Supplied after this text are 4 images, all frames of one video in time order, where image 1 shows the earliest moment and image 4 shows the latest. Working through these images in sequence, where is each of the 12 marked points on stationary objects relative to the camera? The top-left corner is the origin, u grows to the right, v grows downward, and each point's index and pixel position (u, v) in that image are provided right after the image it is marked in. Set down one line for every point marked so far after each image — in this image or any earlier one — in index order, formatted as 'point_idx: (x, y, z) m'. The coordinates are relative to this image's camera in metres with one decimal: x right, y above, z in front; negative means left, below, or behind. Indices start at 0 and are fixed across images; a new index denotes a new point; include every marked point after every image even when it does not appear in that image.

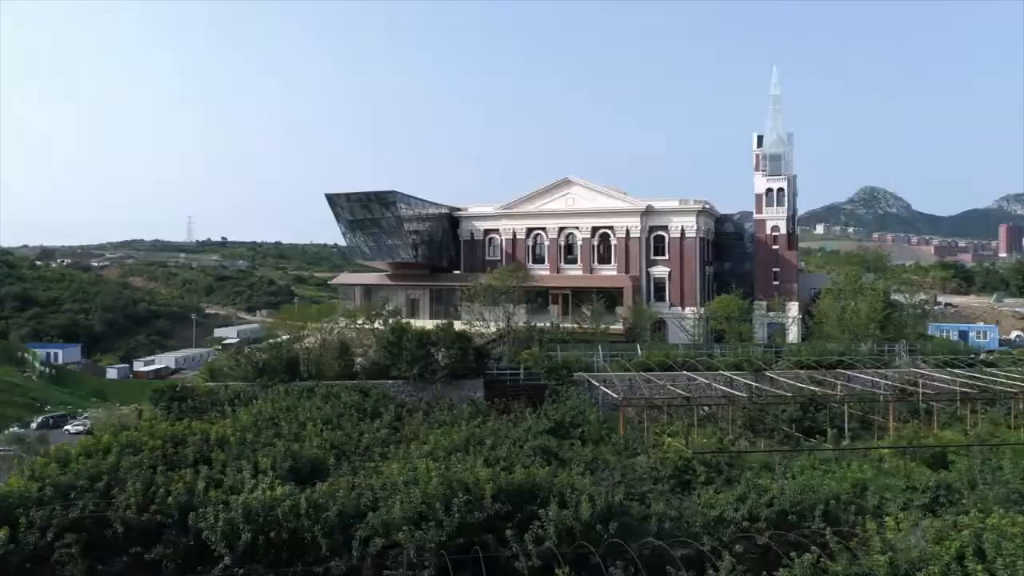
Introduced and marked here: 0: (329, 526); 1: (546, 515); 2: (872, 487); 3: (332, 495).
0: (-2.8, -3.7, +12.4) m
1: (+0.6, -3.7, +13.3) m
2: (+7.5, -4.2, +16.9) m
3: (-3.0, -3.4, +13.1) m
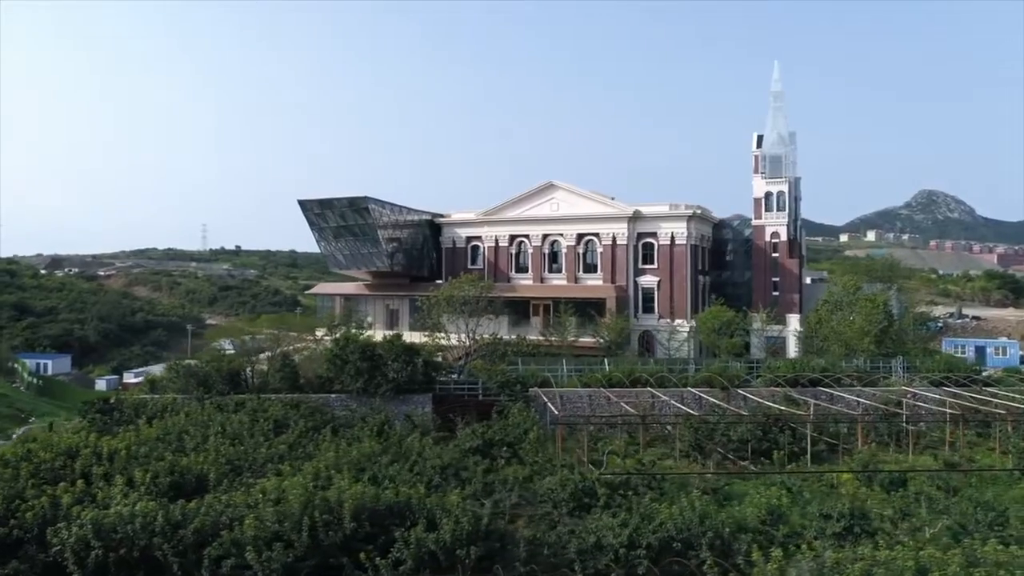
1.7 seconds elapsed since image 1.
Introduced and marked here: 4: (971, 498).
0: (-5.1, -4.0, +12.5) m
1: (-1.7, -4.1, +13.1) m
2: (+5.5, -4.5, +16.1) m
3: (-5.2, -3.7, +13.2) m
4: (+10.1, -4.5, +17.6) m
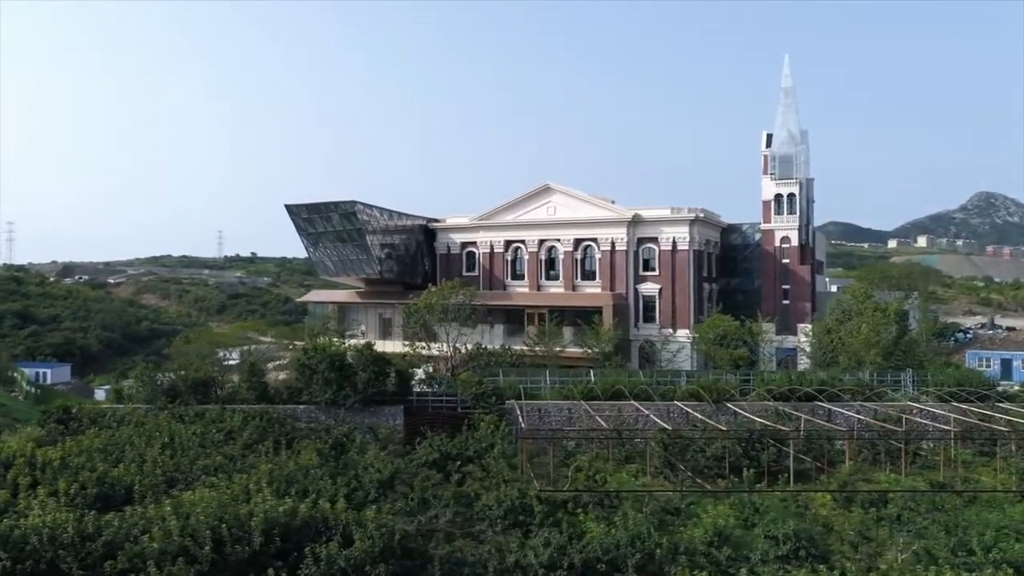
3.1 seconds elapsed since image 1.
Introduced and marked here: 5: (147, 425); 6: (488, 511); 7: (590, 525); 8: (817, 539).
0: (-6.6, -4.2, +12.5) m
1: (-3.1, -4.2, +12.8) m
2: (+4.3, -4.7, +15.3) m
3: (-6.6, -3.9, +13.2) m
4: (+8.9, -4.8, +16.4) m
5: (-8.1, -3.0, +17.8) m
6: (-0.5, -4.2, +15.3) m
7: (+1.5, -4.4, +14.7) m
8: (+5.7, -4.7, +15.1) m
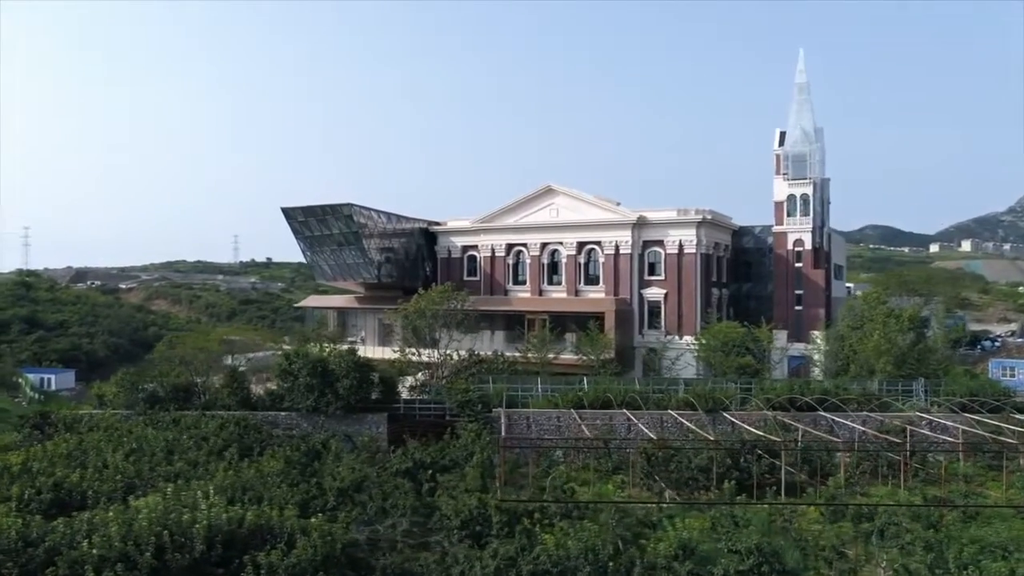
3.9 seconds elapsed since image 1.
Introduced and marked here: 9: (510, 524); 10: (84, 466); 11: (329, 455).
0: (-7.5, -4.3, +12.5) m
1: (-4.0, -4.3, +12.6) m
2: (+3.5, -4.8, +14.7) m
3: (-7.5, -4.0, +13.2) m
4: (+8.2, -4.9, +15.6) m
5: (-8.7, -3.2, +17.9) m
6: (-1.3, -4.3, +14.9) m
7: (+0.6, -4.5, +14.3) m
8: (+4.9, -4.8, +14.4) m
9: (0.0, -4.4, +14.9) m
10: (-8.4, -3.5, +15.8) m
11: (-4.2, -3.8, +18.4) m
